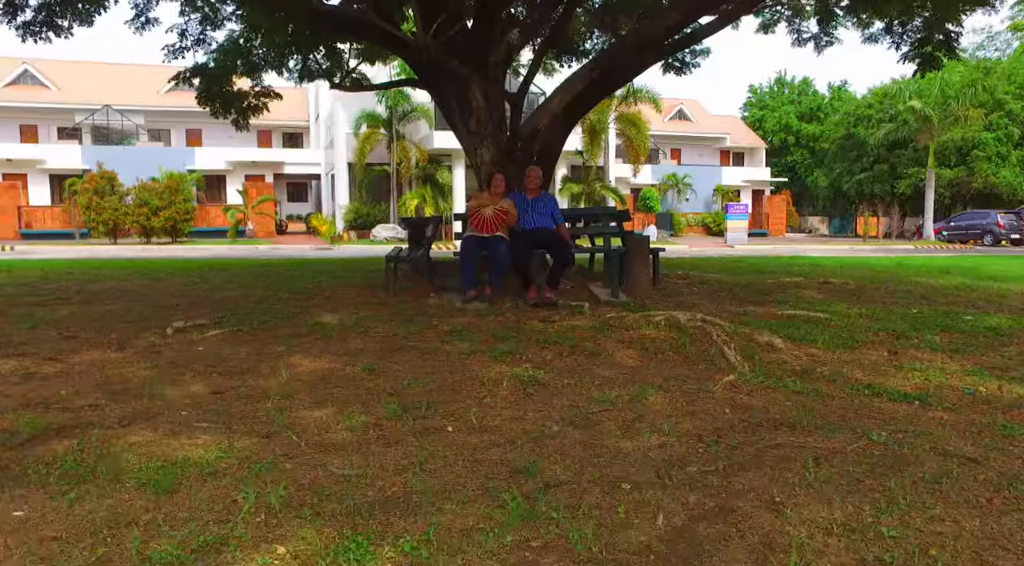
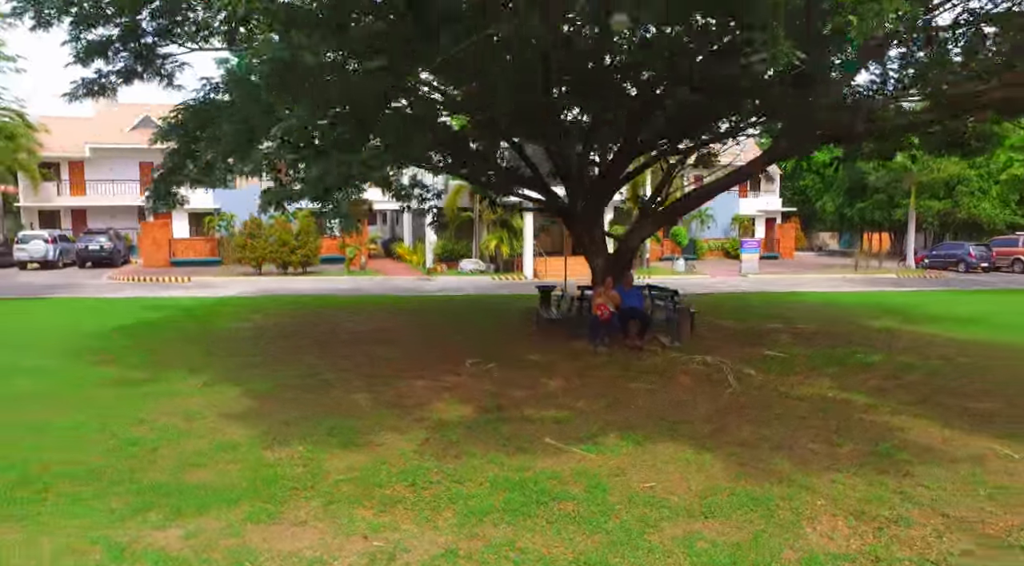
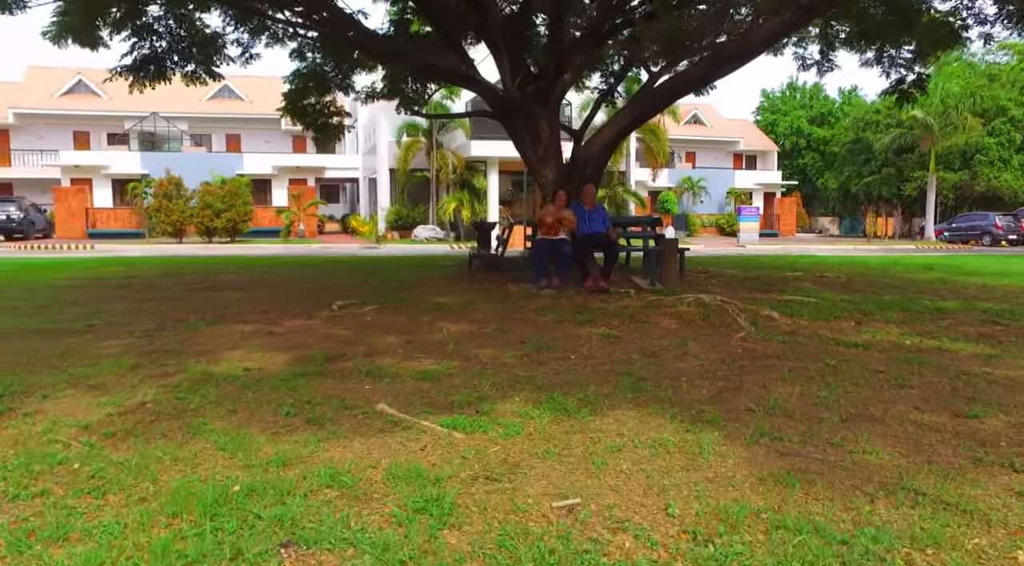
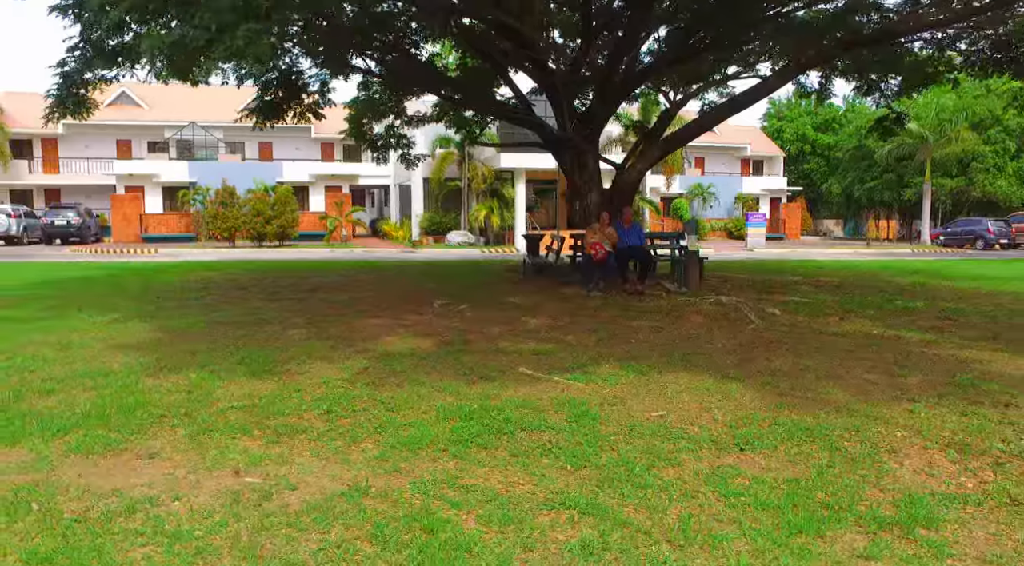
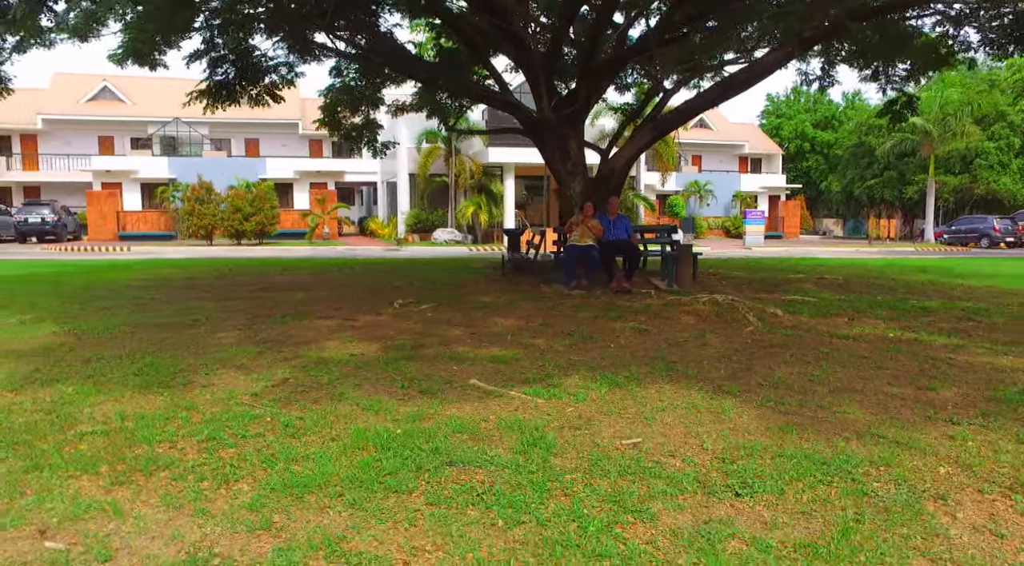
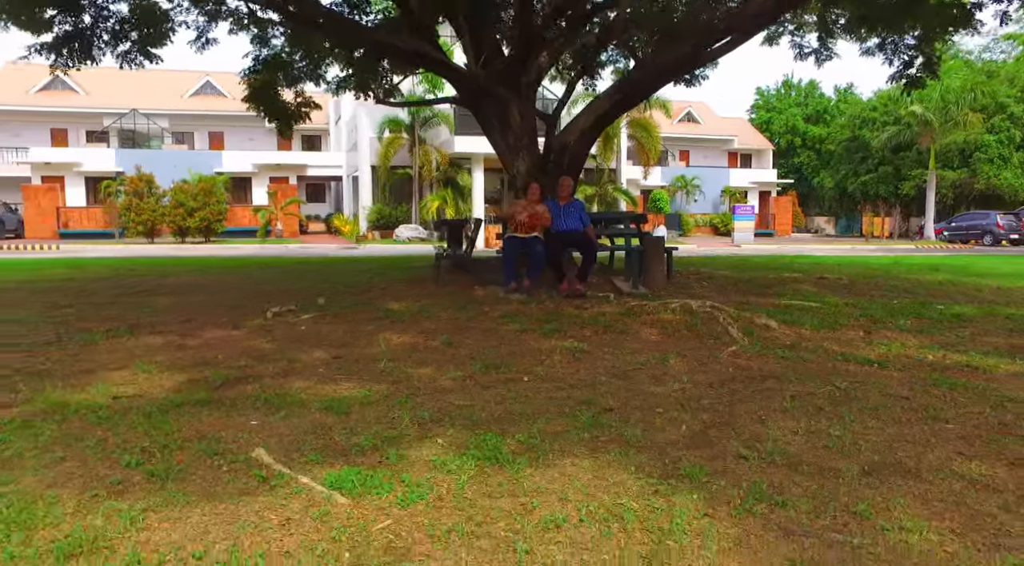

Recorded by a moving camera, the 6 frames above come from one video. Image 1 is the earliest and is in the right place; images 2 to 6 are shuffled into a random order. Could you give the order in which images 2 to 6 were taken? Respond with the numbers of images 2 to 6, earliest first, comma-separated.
6, 3, 5, 4, 2
